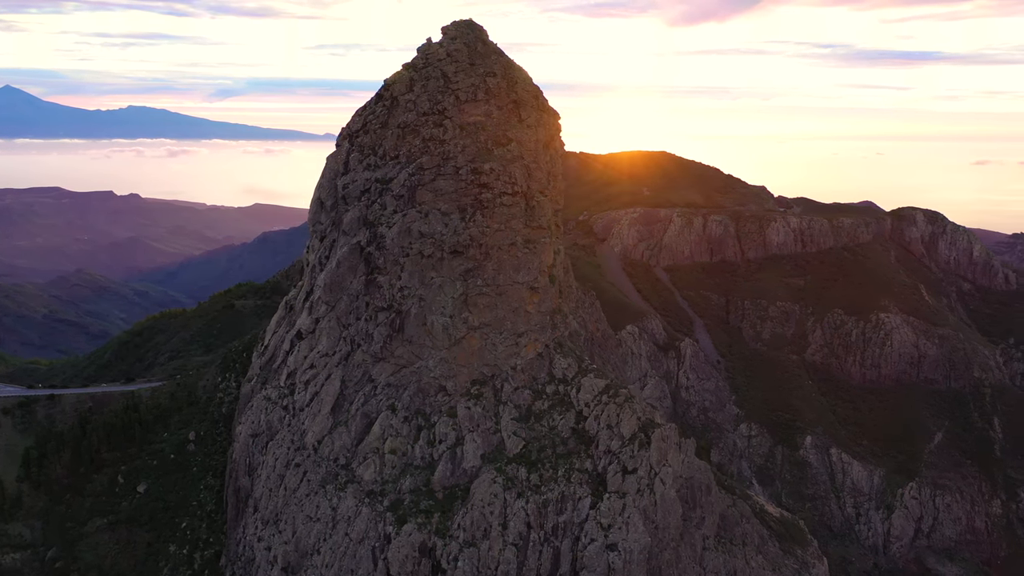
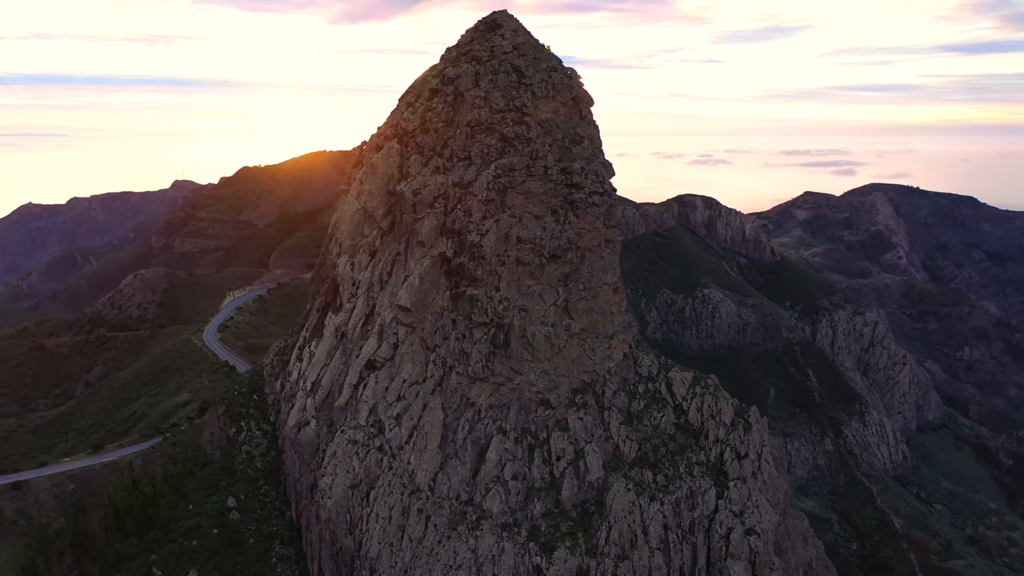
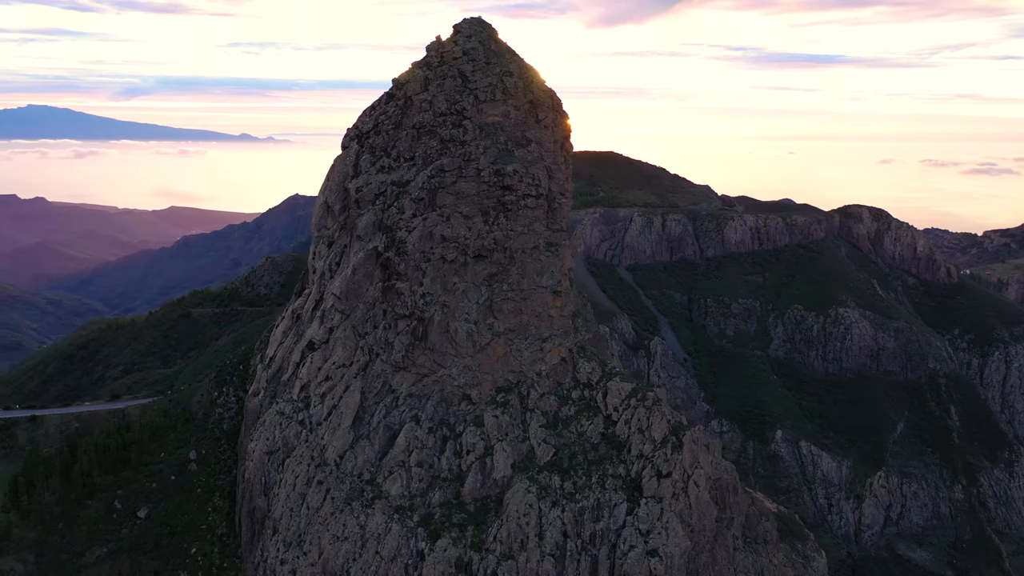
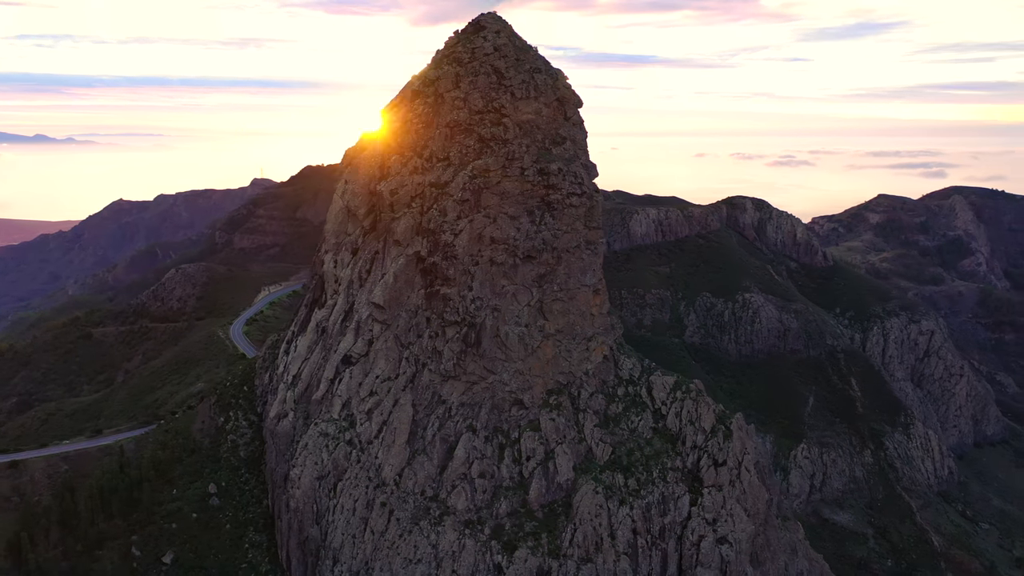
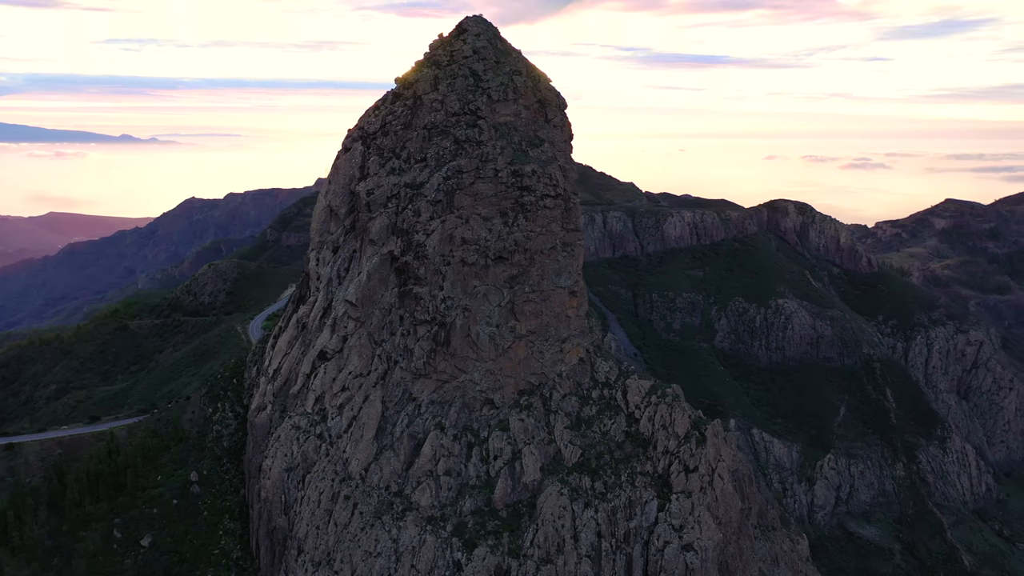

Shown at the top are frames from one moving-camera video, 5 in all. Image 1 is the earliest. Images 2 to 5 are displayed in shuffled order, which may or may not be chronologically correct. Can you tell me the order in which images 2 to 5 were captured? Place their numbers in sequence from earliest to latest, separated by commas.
3, 5, 4, 2
